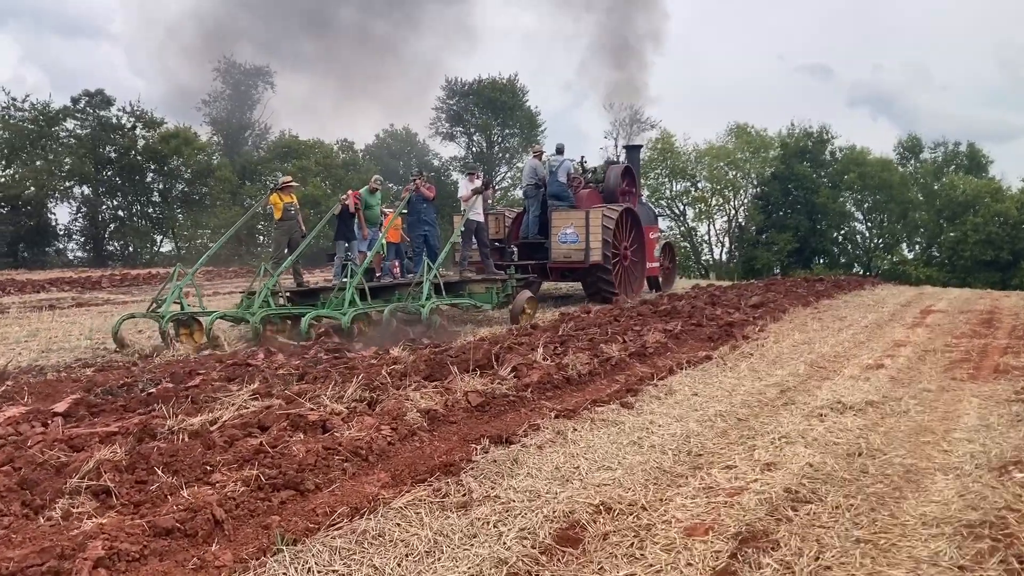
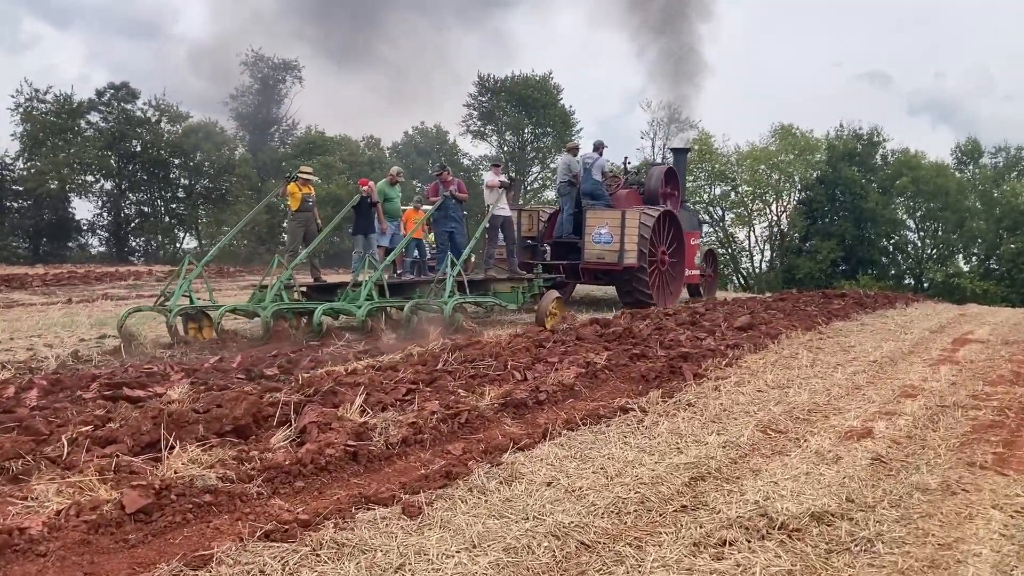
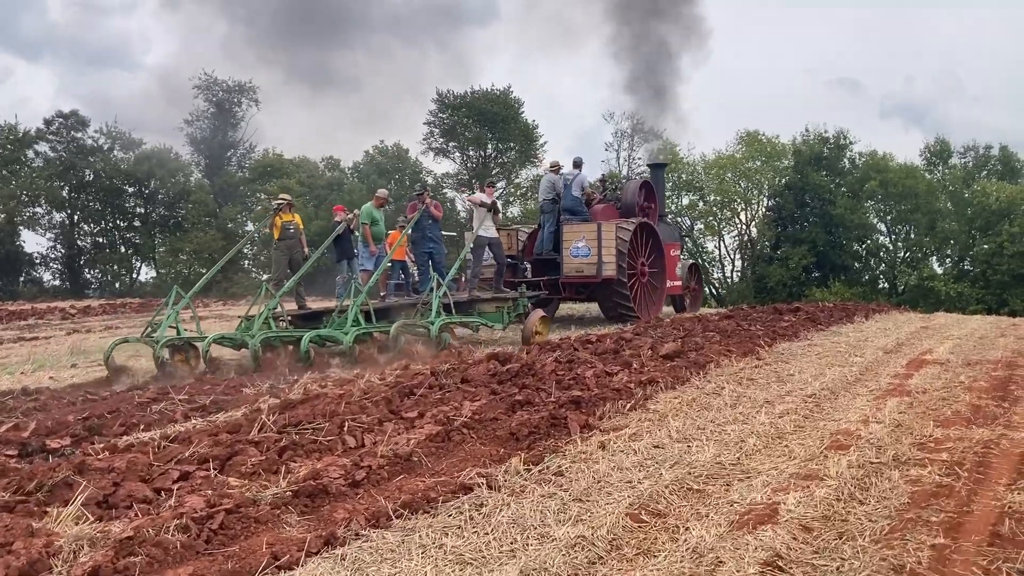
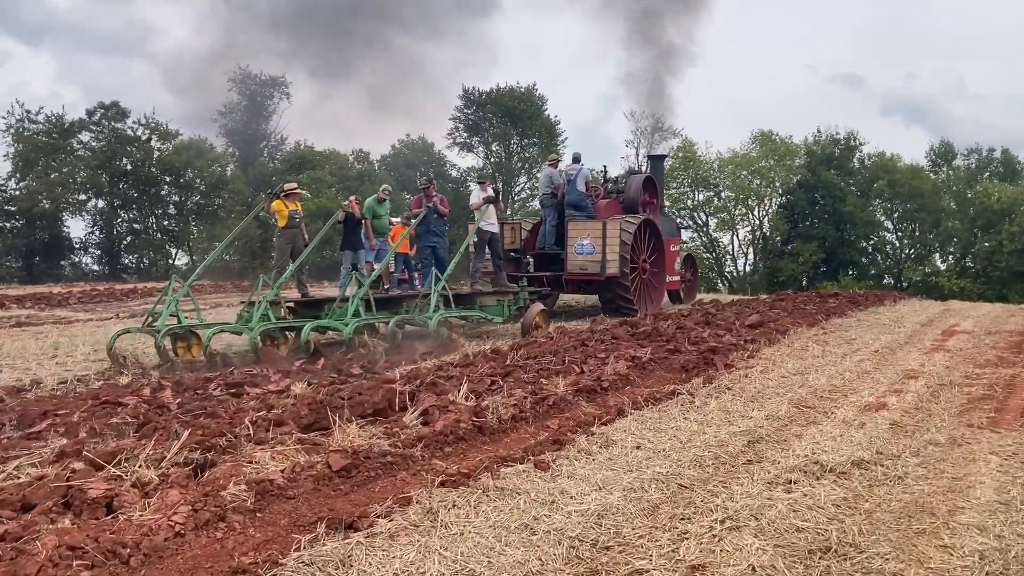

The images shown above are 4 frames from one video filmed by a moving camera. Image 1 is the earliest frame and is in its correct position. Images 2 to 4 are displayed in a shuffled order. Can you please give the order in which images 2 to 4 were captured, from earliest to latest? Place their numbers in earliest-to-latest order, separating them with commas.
4, 2, 3
